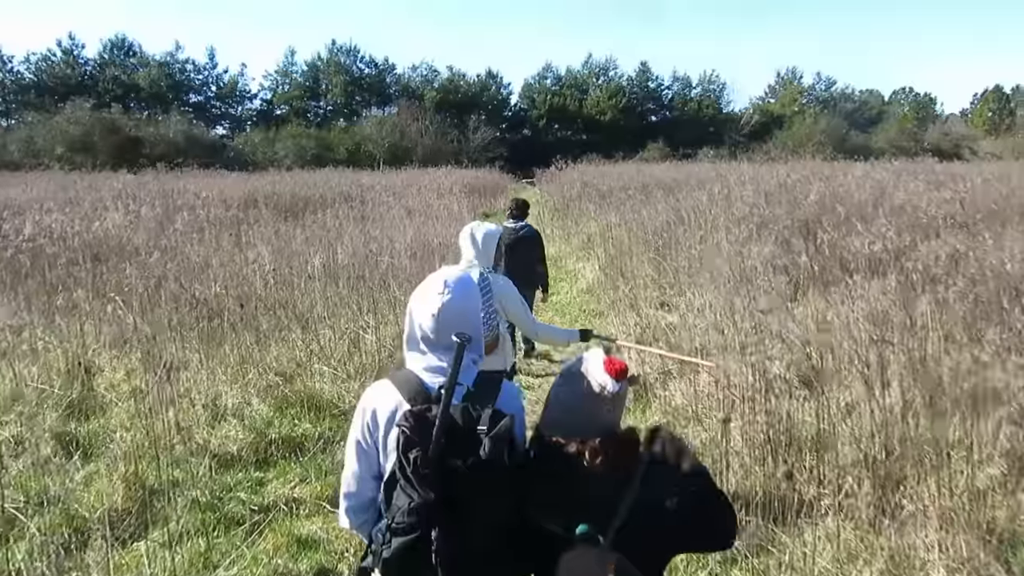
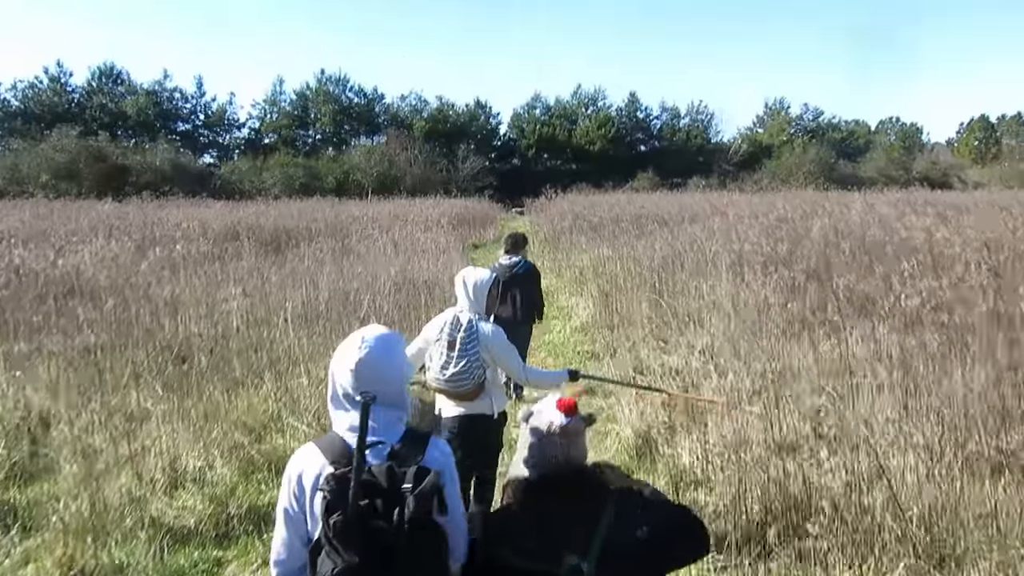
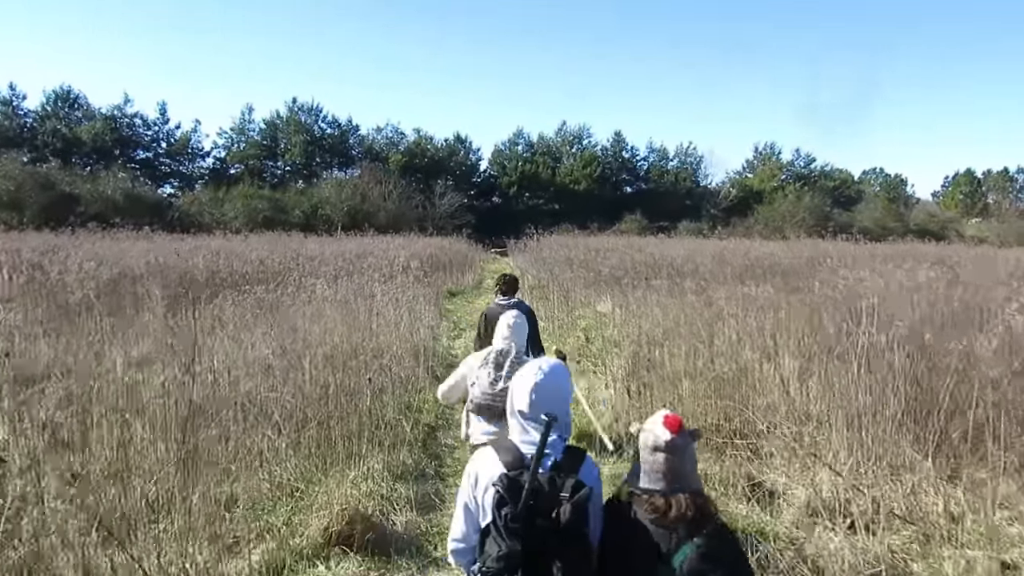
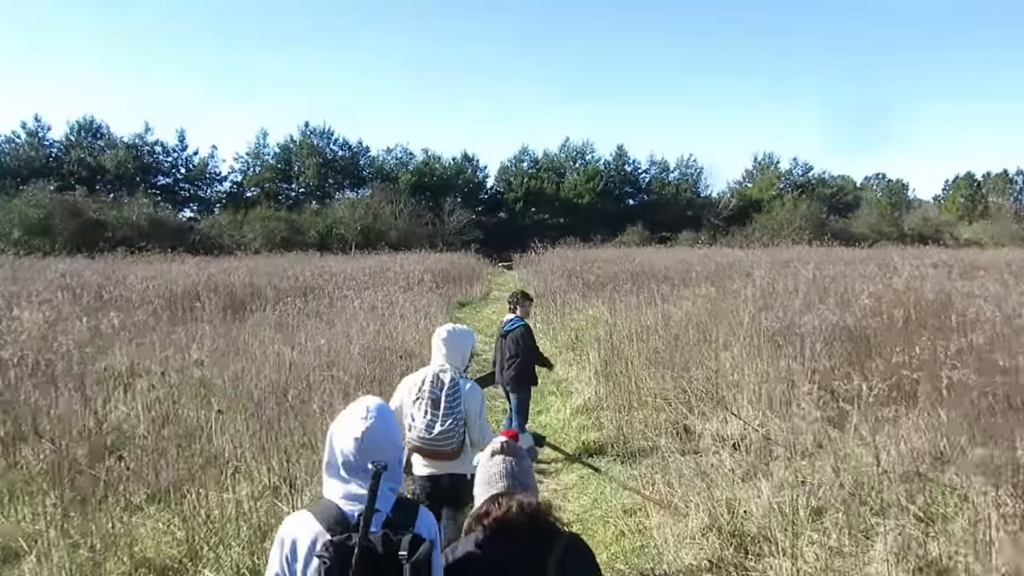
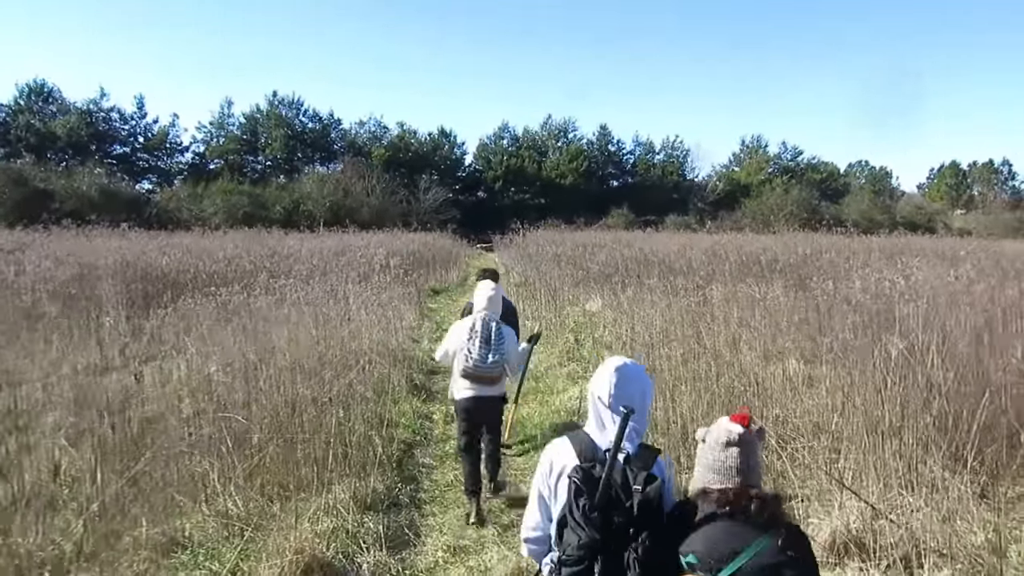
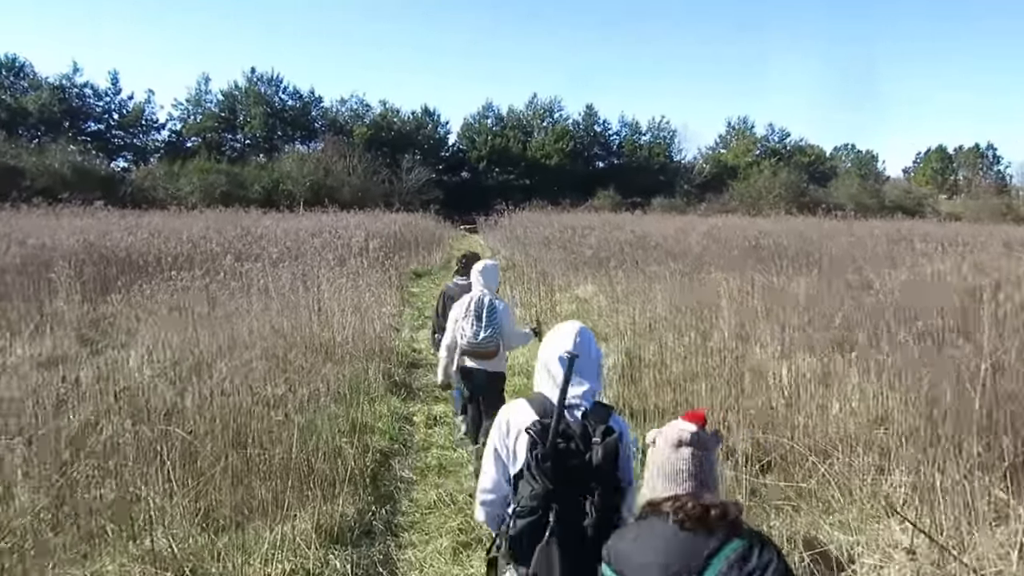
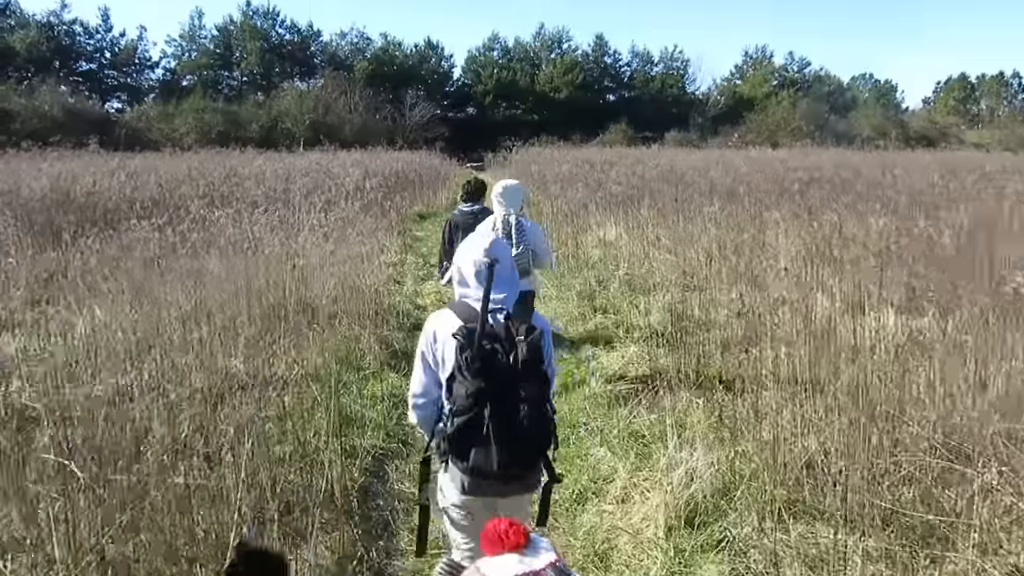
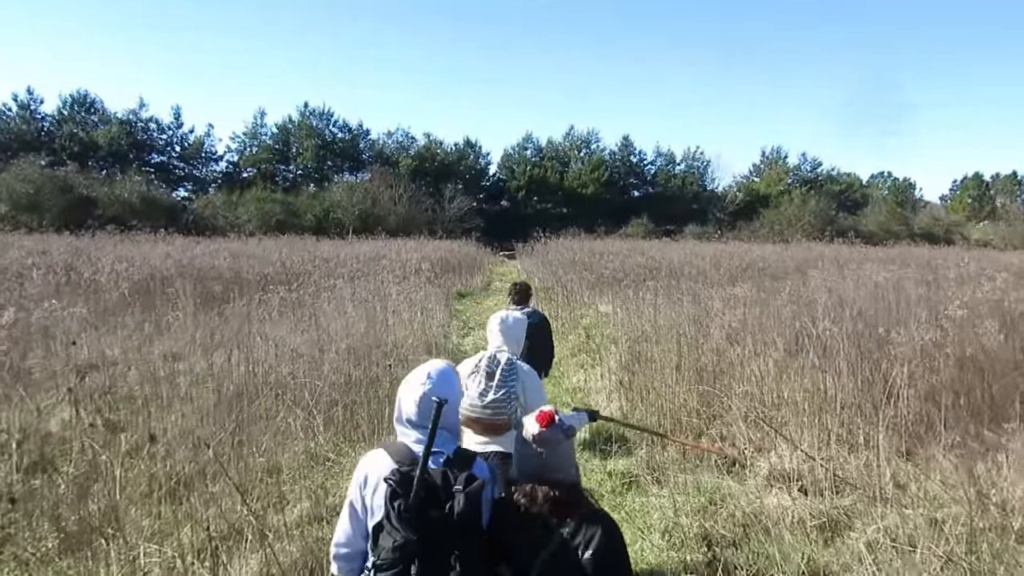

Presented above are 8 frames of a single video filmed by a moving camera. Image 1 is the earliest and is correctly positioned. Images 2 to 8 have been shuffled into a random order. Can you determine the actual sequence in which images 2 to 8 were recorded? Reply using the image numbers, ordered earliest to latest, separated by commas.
2, 4, 8, 3, 5, 6, 7
